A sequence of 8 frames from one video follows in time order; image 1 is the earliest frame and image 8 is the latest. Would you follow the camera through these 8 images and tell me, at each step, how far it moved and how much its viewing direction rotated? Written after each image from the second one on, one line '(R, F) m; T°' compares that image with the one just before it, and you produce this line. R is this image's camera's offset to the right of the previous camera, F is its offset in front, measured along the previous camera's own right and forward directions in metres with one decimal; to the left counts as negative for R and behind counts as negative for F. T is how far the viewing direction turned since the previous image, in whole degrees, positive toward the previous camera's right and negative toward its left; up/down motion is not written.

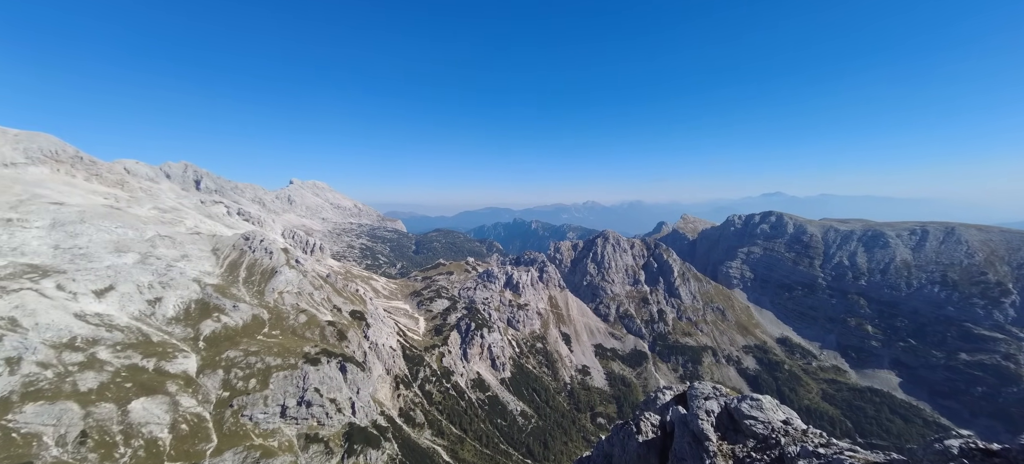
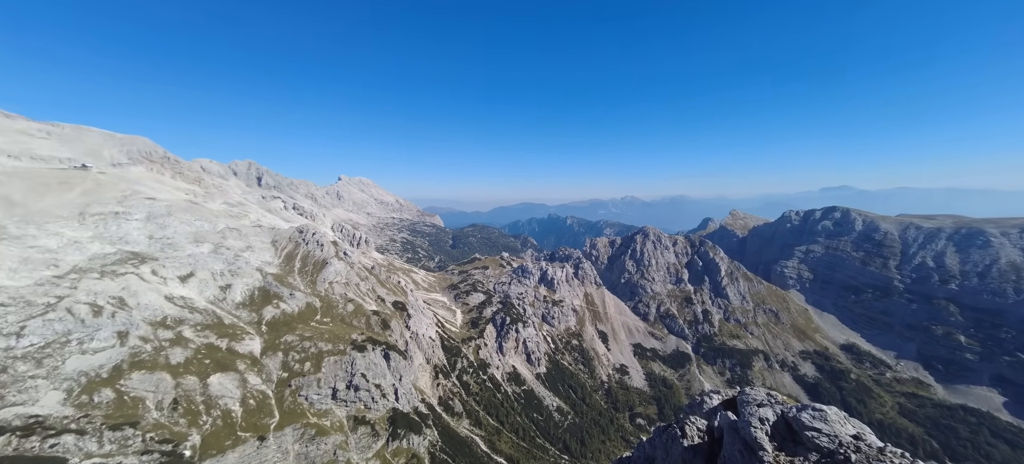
(+4.0, +0.1) m; -6°
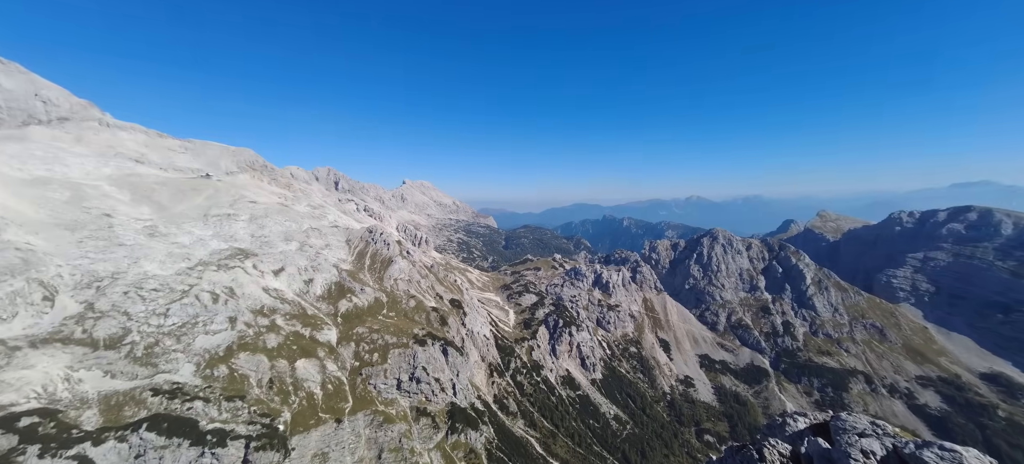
(+5.3, +1.6) m; -10°
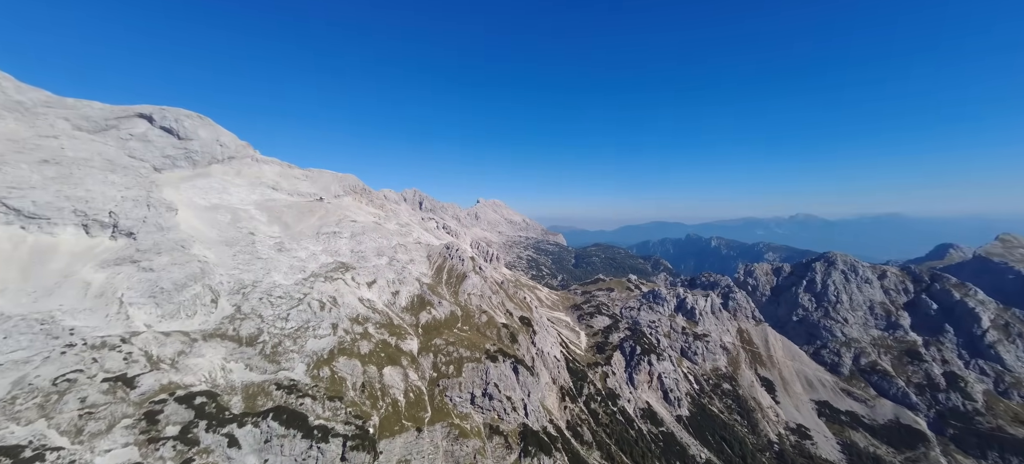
(+6.2, +3.3) m; -12°
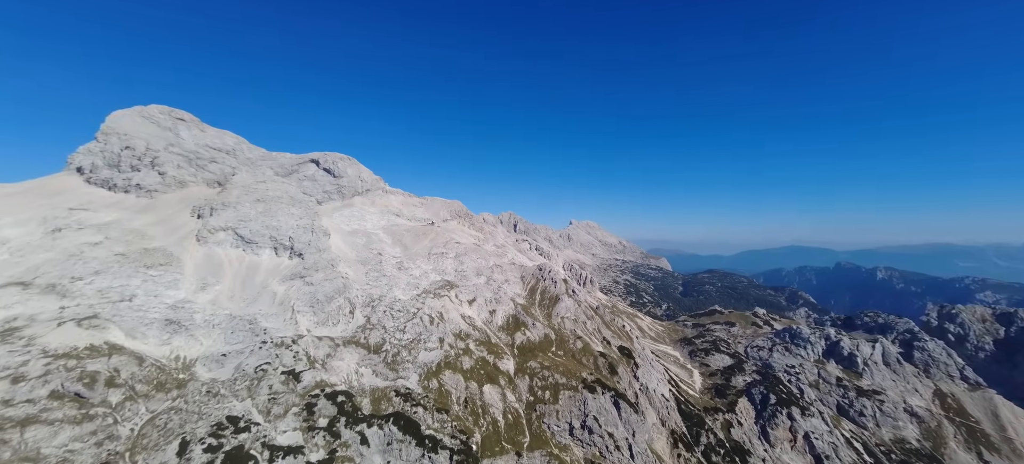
(+6.7, +0.8) m; -16°
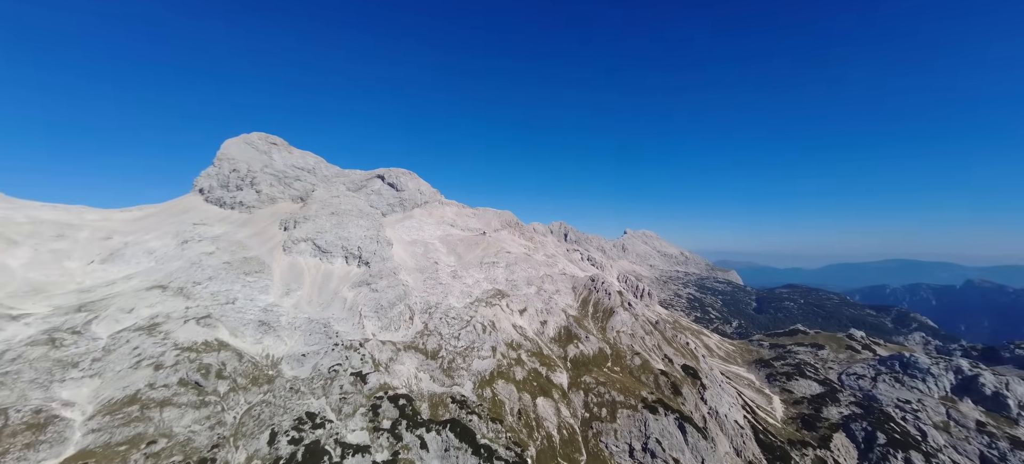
(+4.4, +1.4) m; -9°
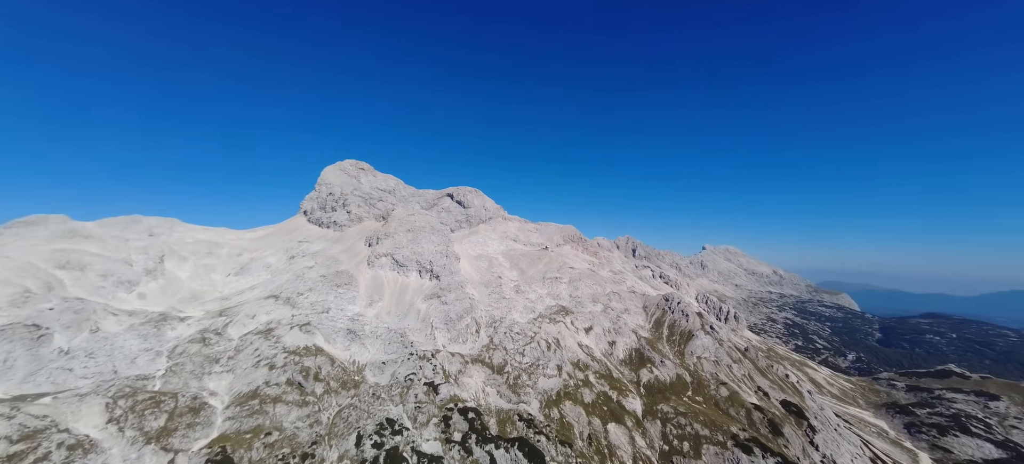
(+4.1, +5.6) m; -11°
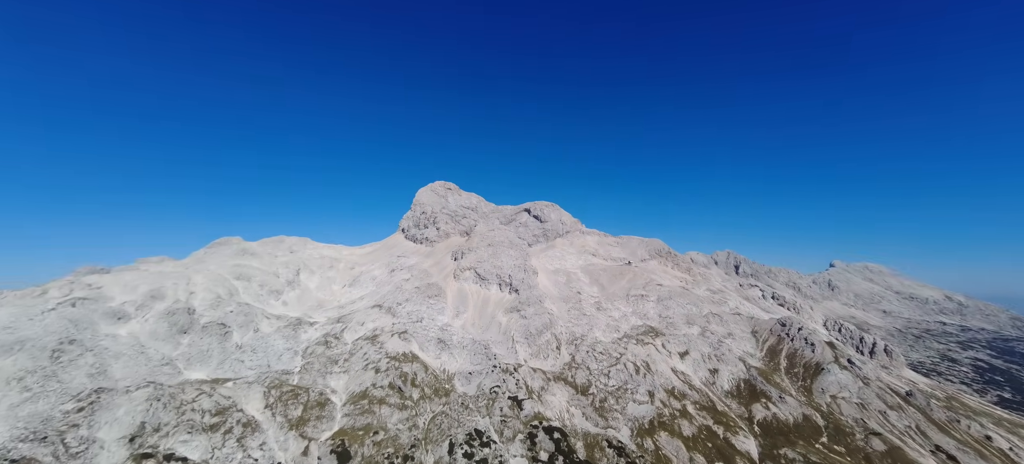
(+3.1, +10.2) m; -13°
